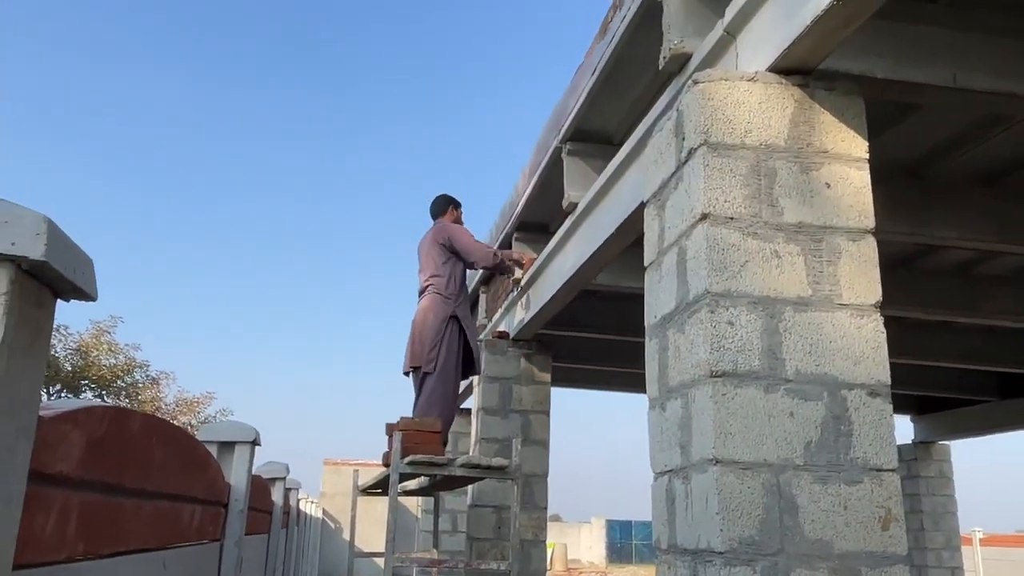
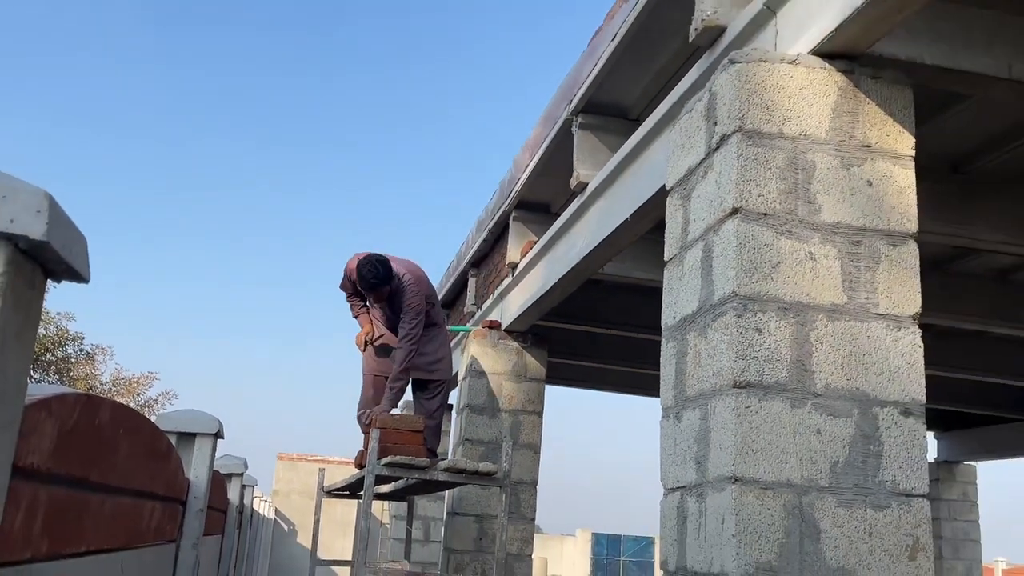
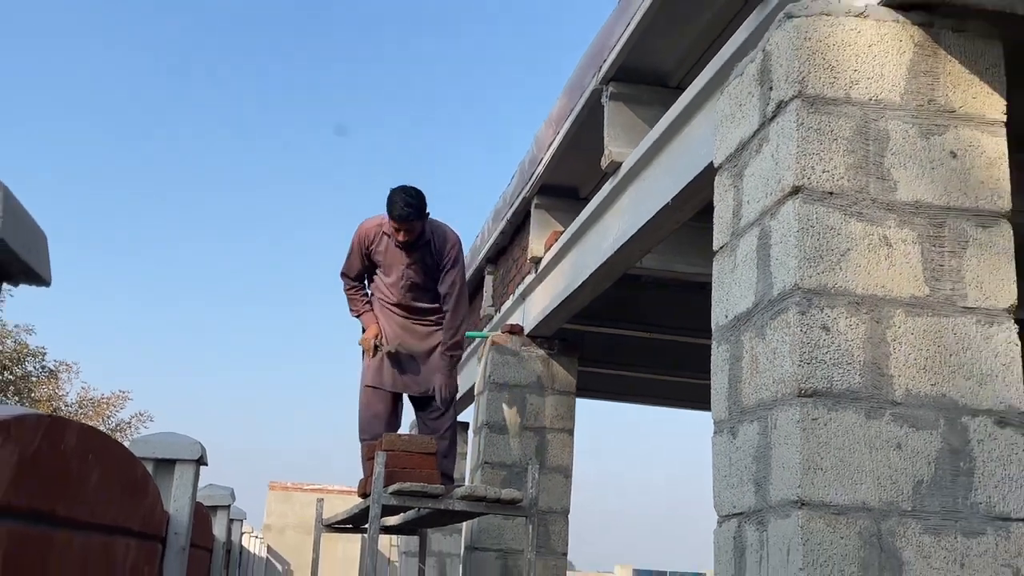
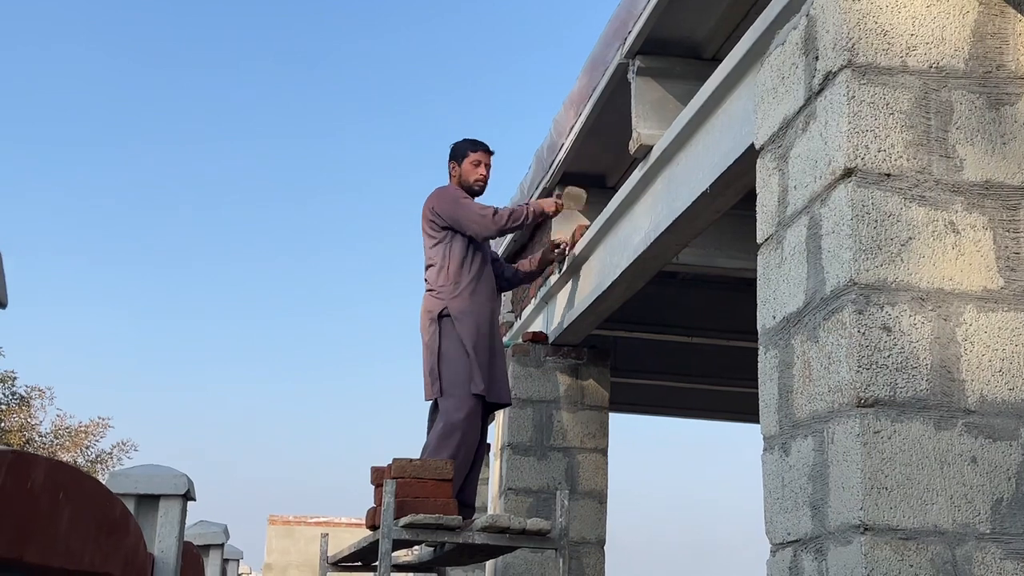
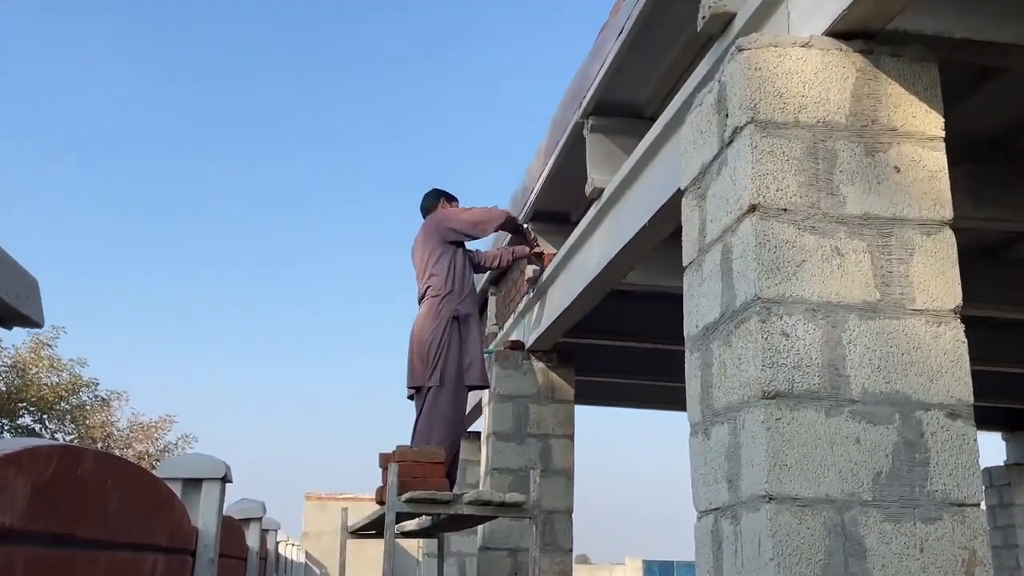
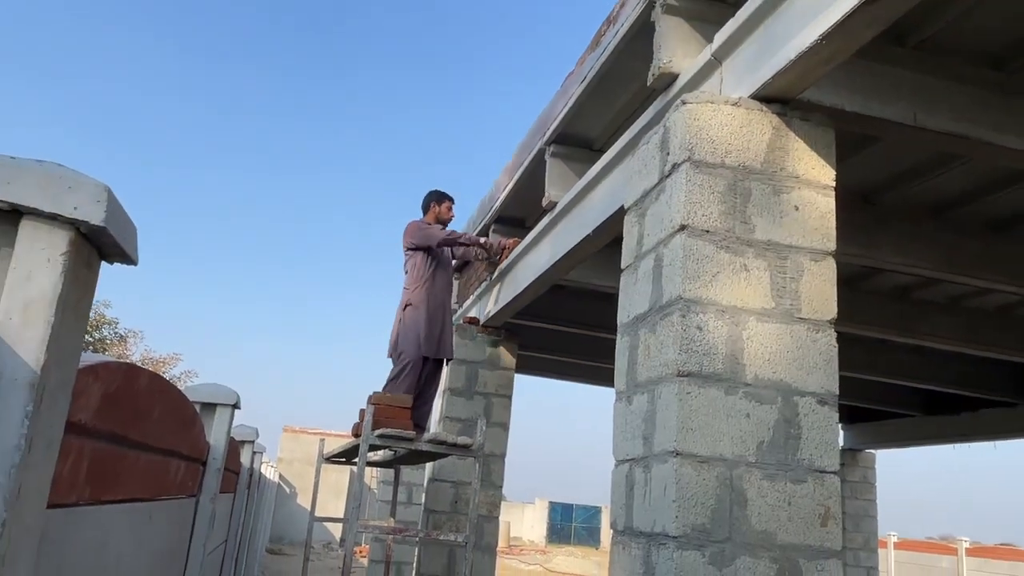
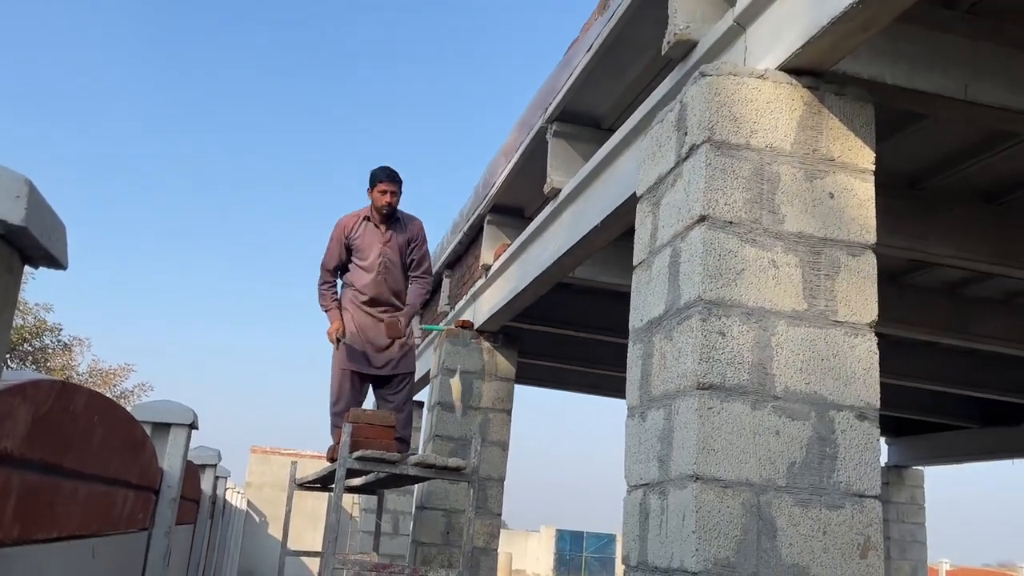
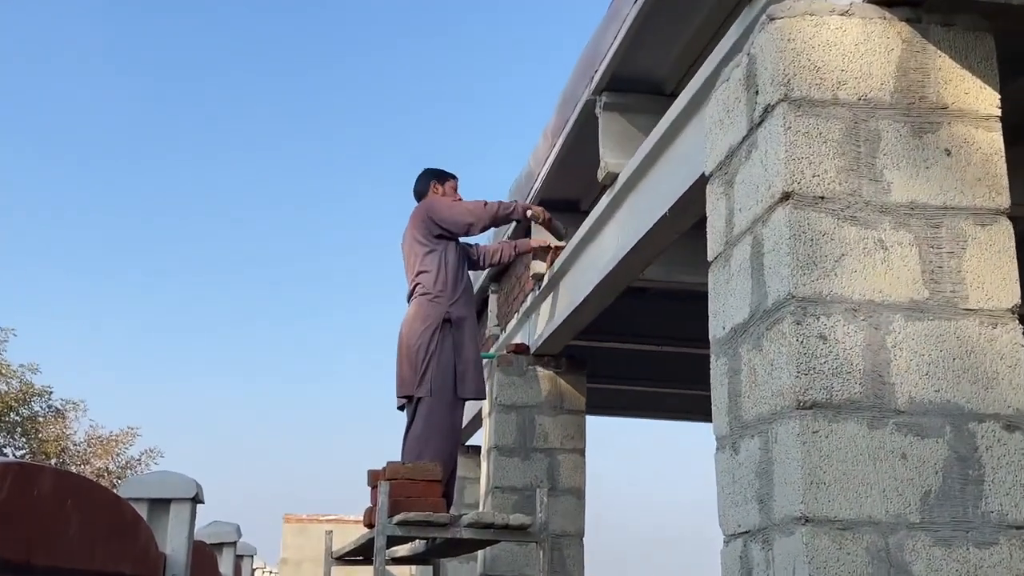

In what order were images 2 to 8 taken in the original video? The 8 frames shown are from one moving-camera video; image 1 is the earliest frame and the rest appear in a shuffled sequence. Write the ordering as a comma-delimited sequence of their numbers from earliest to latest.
5, 8, 4, 3, 2, 7, 6
